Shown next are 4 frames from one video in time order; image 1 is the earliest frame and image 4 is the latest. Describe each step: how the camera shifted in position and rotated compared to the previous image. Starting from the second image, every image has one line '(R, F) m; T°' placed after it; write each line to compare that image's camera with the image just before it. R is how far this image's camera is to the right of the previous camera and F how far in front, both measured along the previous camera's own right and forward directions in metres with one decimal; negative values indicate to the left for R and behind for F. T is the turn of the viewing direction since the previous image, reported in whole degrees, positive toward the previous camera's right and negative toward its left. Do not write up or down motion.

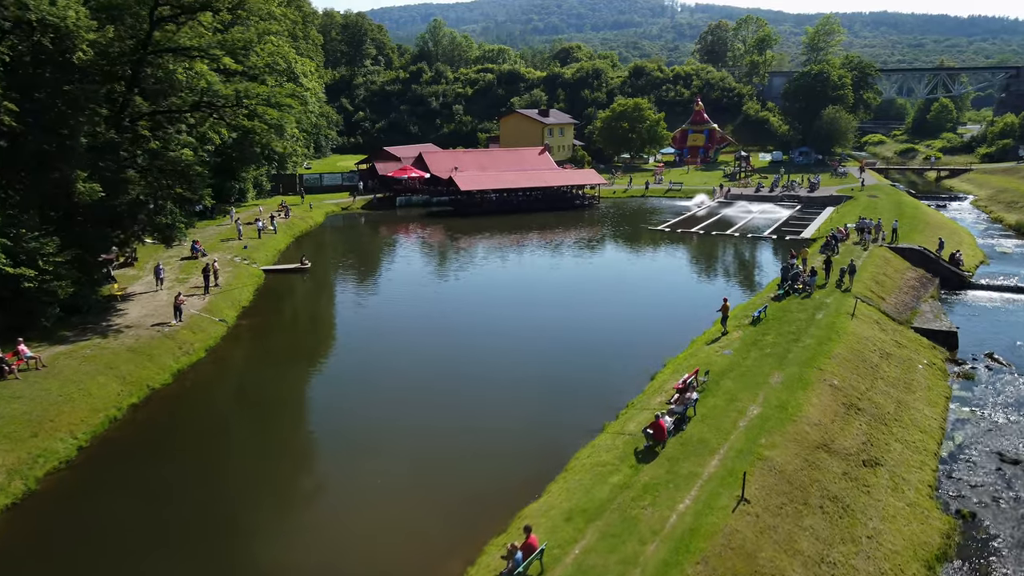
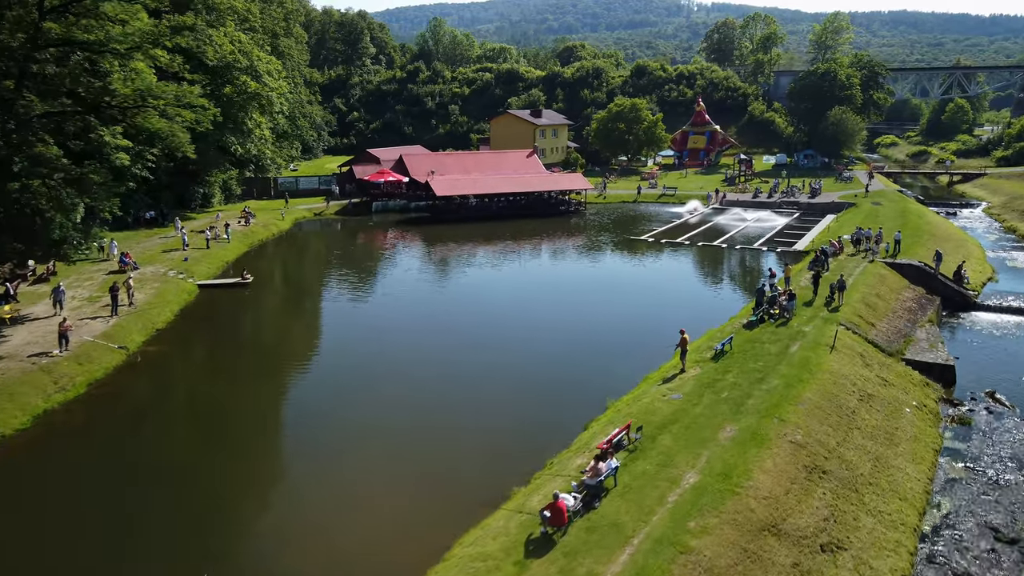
(+2.9, +3.2) m; -1°
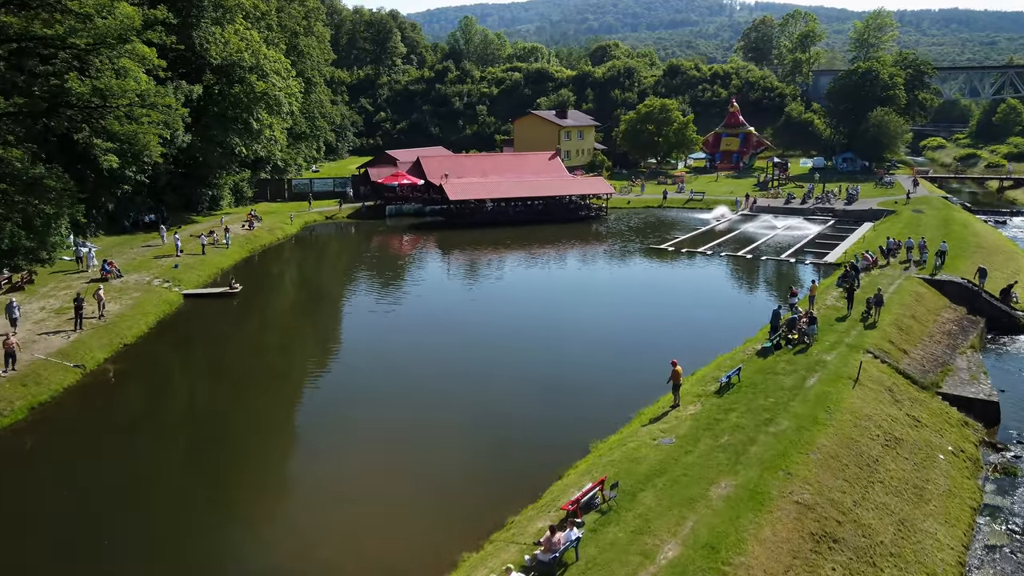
(+1.7, +2.3) m; -3°
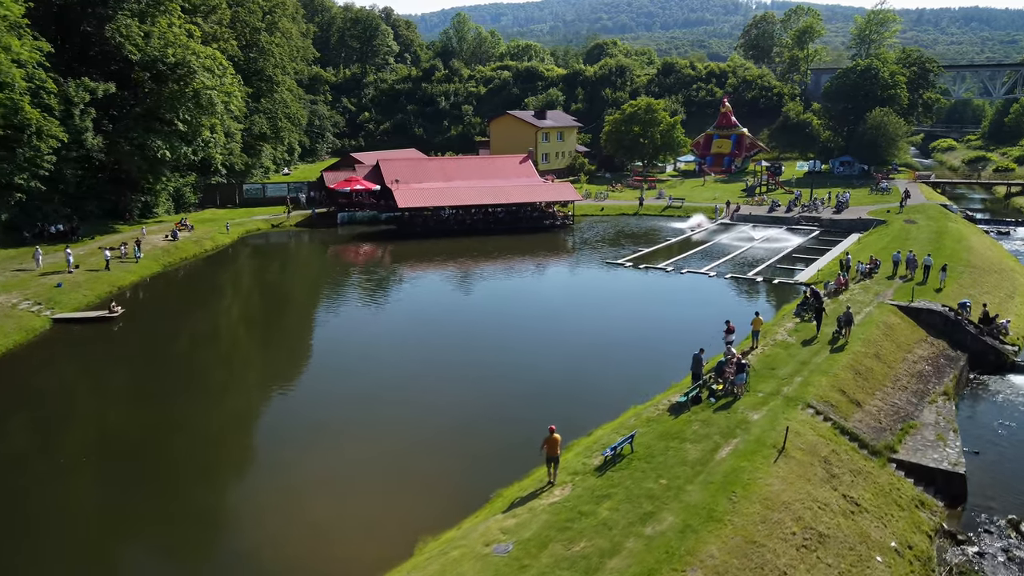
(+4.4, +4.2) m; -1°
